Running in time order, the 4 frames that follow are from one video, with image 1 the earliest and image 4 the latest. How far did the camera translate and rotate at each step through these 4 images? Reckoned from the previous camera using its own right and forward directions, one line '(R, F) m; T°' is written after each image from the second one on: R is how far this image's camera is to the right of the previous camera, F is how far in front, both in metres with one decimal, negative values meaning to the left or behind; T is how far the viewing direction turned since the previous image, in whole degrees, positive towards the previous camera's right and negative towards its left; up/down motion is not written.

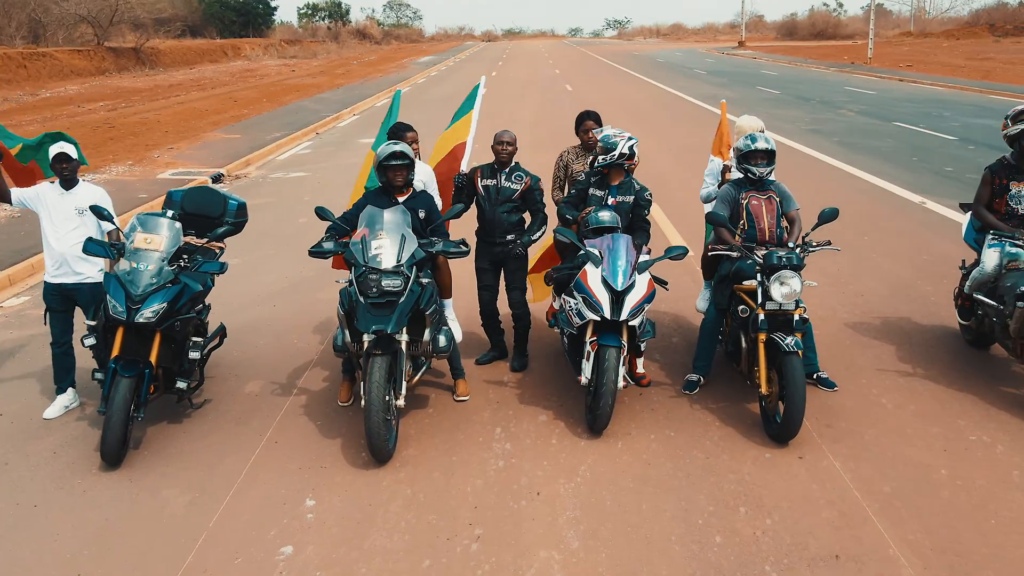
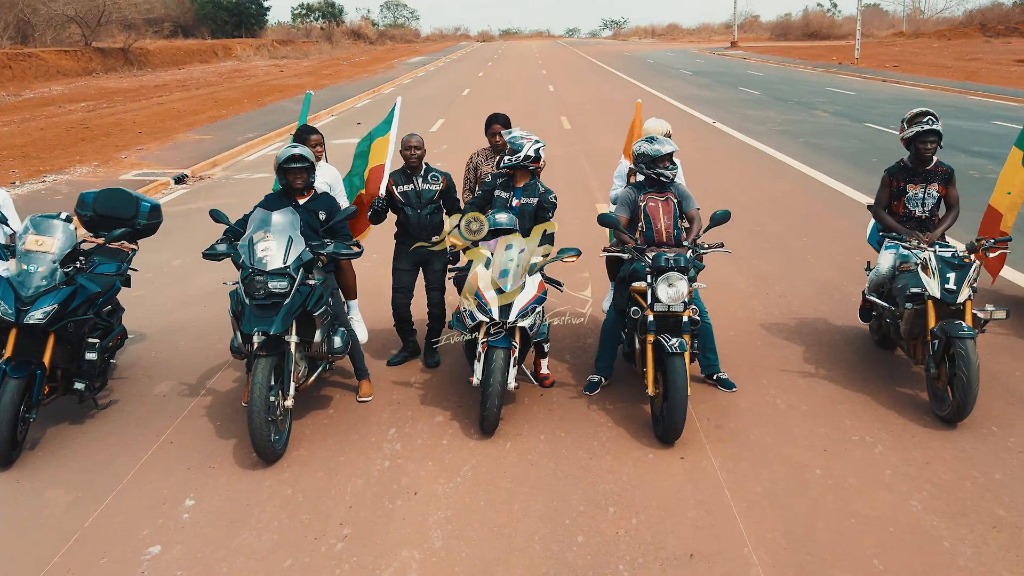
(+0.6, 0.0) m; 0°
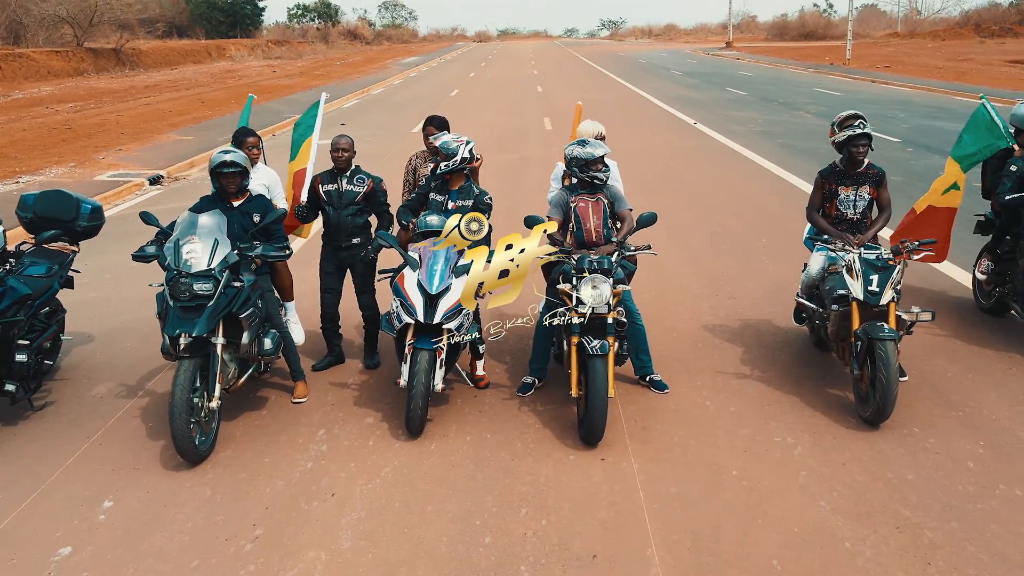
(+0.4, 0.0) m; 0°
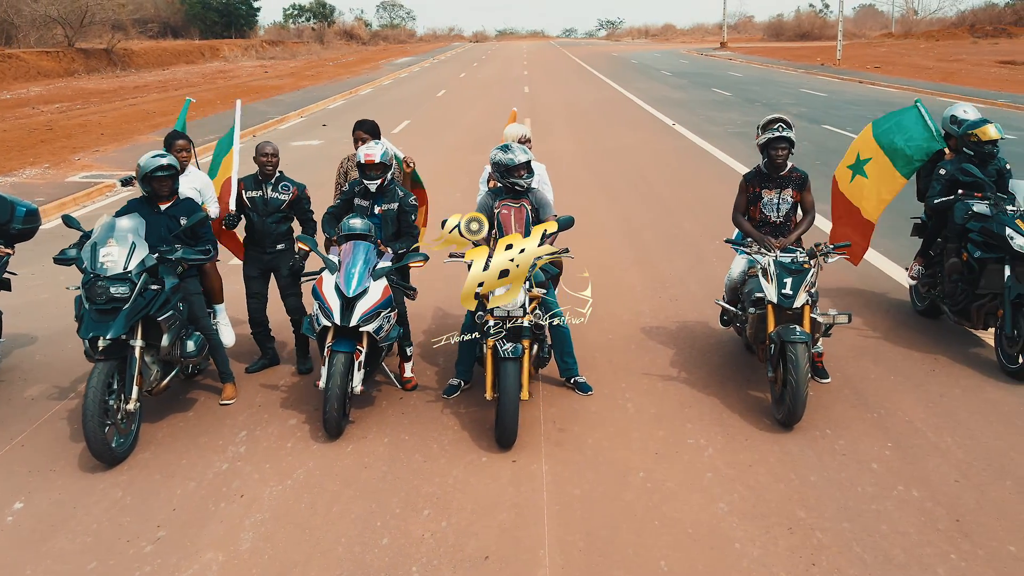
(+0.4, 0.0) m; 0°
